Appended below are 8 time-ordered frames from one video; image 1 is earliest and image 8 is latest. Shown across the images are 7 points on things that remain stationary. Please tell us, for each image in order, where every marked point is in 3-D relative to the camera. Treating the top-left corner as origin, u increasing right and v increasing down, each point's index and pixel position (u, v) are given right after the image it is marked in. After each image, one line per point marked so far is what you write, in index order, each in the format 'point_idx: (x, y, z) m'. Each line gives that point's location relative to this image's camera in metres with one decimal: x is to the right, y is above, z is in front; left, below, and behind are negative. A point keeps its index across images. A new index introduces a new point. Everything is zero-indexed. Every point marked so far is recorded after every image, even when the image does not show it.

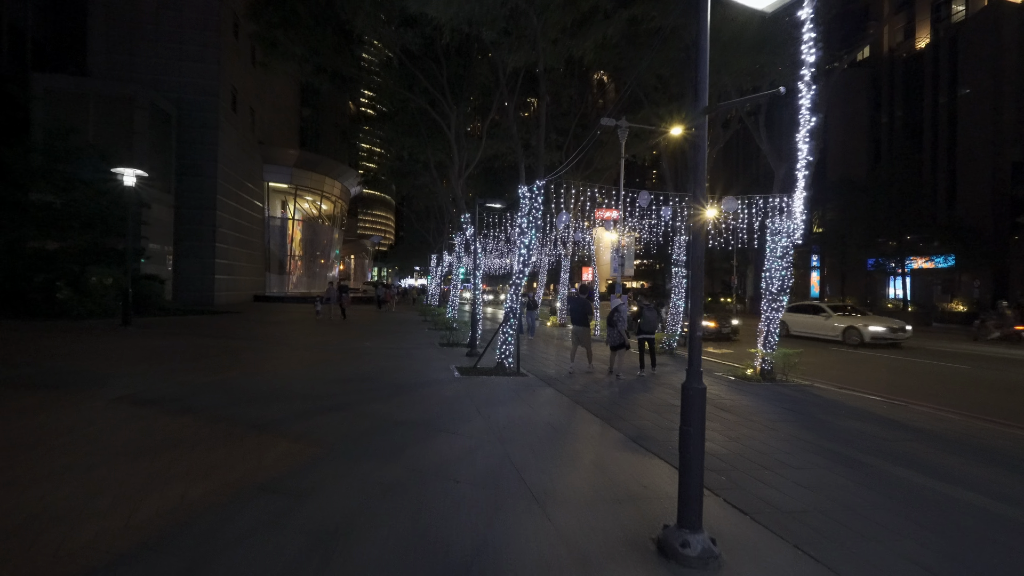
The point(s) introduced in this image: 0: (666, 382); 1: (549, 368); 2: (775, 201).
0: (+4.1, -2.5, +12.5) m
1: (+1.2, -2.3, +13.3) m
2: (+7.6, +2.5, +13.2) m
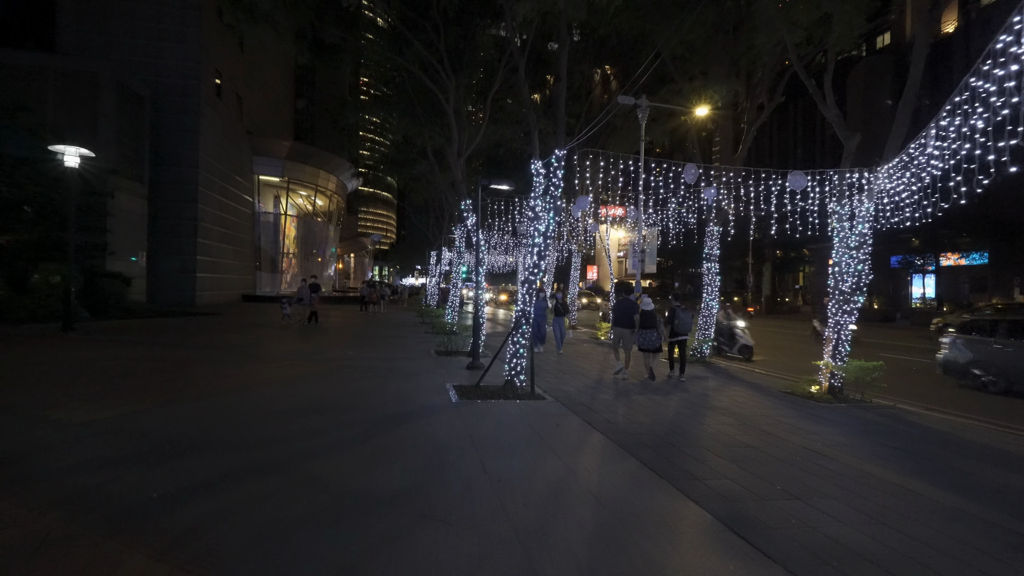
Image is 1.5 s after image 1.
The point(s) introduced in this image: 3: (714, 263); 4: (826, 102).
0: (+4.4, -2.5, +10.0) m
1: (+1.5, -2.3, +10.8) m
2: (+7.8, +2.5, +10.6) m
3: (+7.4, +0.9, +17.1) m
4: (+8.0, +4.7, +11.8) m
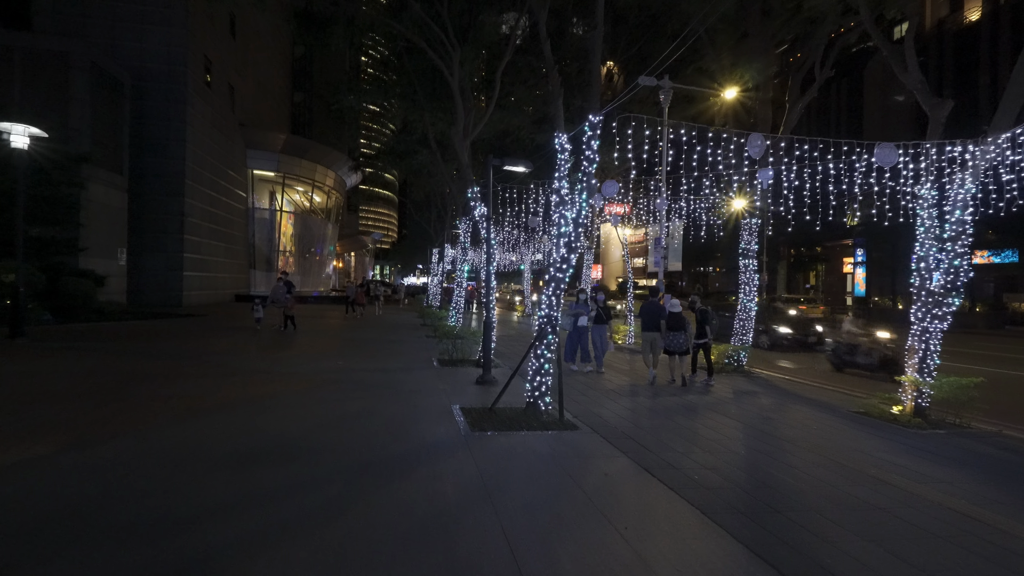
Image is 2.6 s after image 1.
0: (+4.8, -2.5, +8.1) m
1: (+1.8, -2.2, +8.9) m
2: (+8.2, +2.6, +8.7) m
3: (+7.8, +0.9, +15.1) m
4: (+8.4, +4.7, +9.9) m
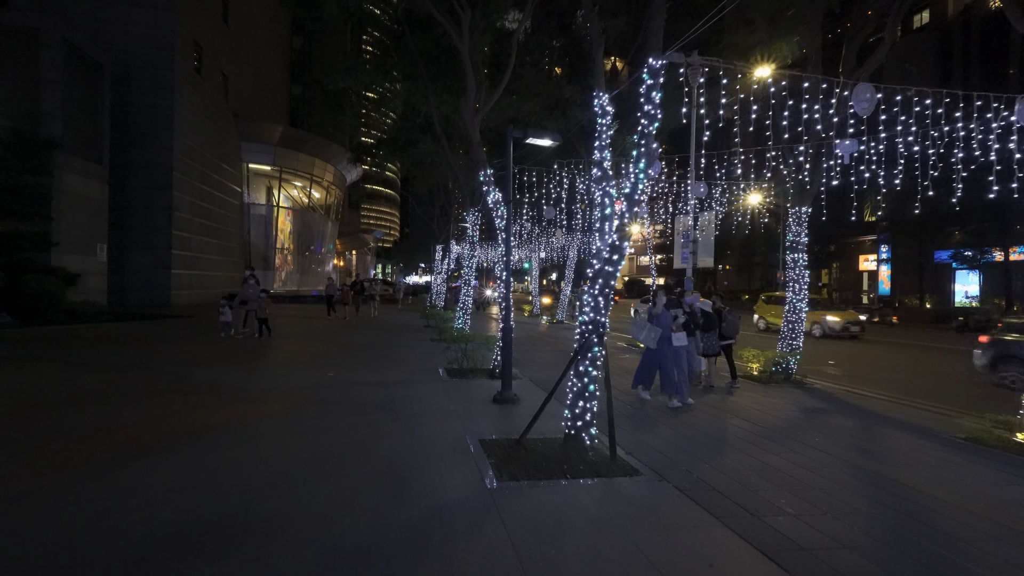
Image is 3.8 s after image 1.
0: (+5.2, -2.4, +6.2) m
1: (+2.3, -2.2, +7.1) m
2: (+8.6, +2.6, +6.8) m
3: (+8.3, +1.0, +13.3) m
4: (+8.8, +4.8, +8.0) m
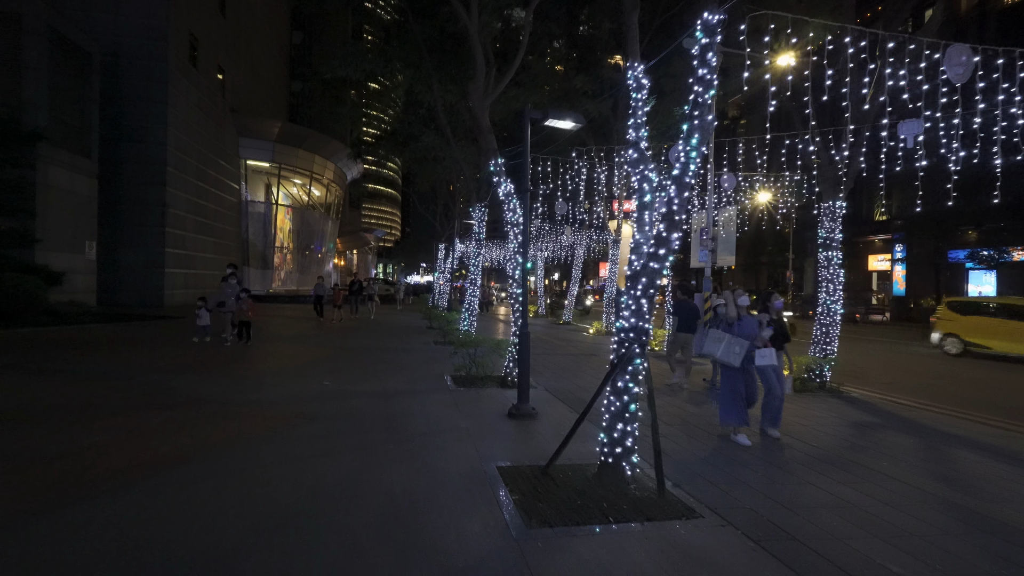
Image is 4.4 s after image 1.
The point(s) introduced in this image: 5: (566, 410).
0: (+5.5, -2.4, +5.3) m
1: (+2.6, -2.2, +6.1) m
2: (+8.9, +2.6, +5.9) m
3: (+8.6, +1.0, +12.3) m
4: (+9.1, +4.8, +7.0) m
5: (+0.9, -2.1, +8.1) m
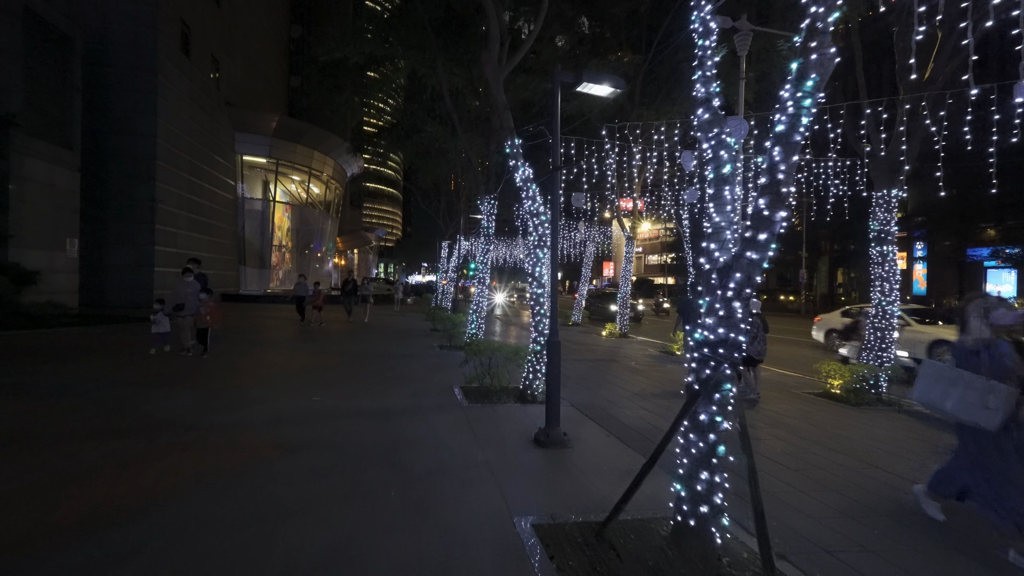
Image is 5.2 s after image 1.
0: (+5.9, -2.4, +3.9) m
1: (+2.9, -2.2, +4.8) m
2: (+9.3, +2.6, +4.5) m
3: (+9.0, +1.0, +10.9) m
4: (+9.4, +4.8, +5.6) m
5: (+1.3, -2.1, +6.7) m
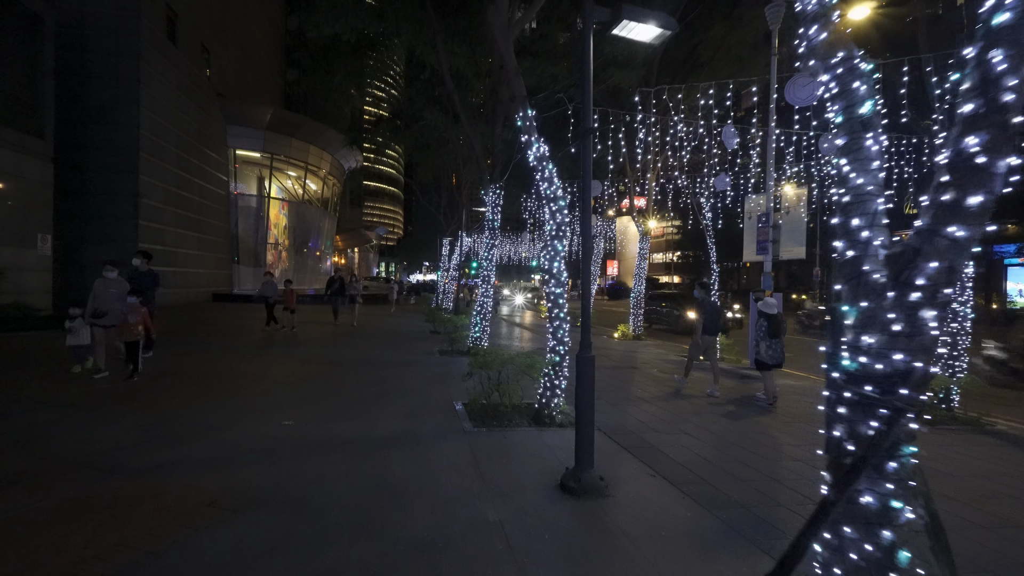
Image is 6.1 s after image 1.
0: (+6.1, -2.4, +2.4) m
1: (+3.1, -2.2, +3.3) m
2: (+9.5, +2.6, +3.0) m
3: (+9.2, +1.0, +9.4) m
4: (+9.6, +4.8, +4.1) m
5: (+1.5, -2.1, +5.3) m
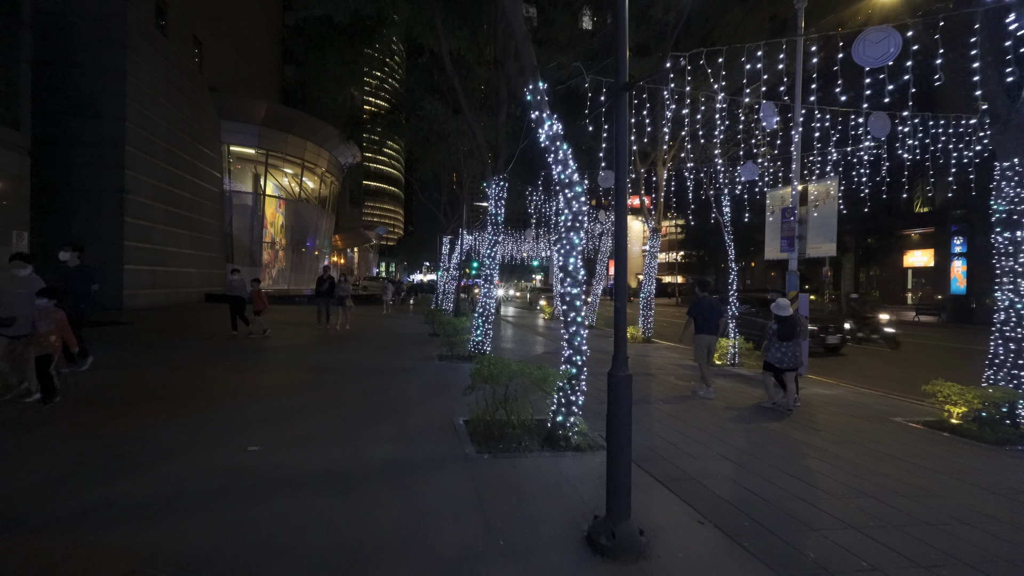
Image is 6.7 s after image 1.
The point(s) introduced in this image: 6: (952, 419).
0: (+6.2, -2.4, +1.4) m
1: (+3.3, -2.2, +2.3) m
2: (+9.6, +2.6, +1.9) m
3: (+9.3, +1.0, +8.4) m
4: (+9.7, +4.8, +3.1) m
5: (+1.6, -2.1, +4.2) m
6: (+7.7, -2.3, +8.0) m
